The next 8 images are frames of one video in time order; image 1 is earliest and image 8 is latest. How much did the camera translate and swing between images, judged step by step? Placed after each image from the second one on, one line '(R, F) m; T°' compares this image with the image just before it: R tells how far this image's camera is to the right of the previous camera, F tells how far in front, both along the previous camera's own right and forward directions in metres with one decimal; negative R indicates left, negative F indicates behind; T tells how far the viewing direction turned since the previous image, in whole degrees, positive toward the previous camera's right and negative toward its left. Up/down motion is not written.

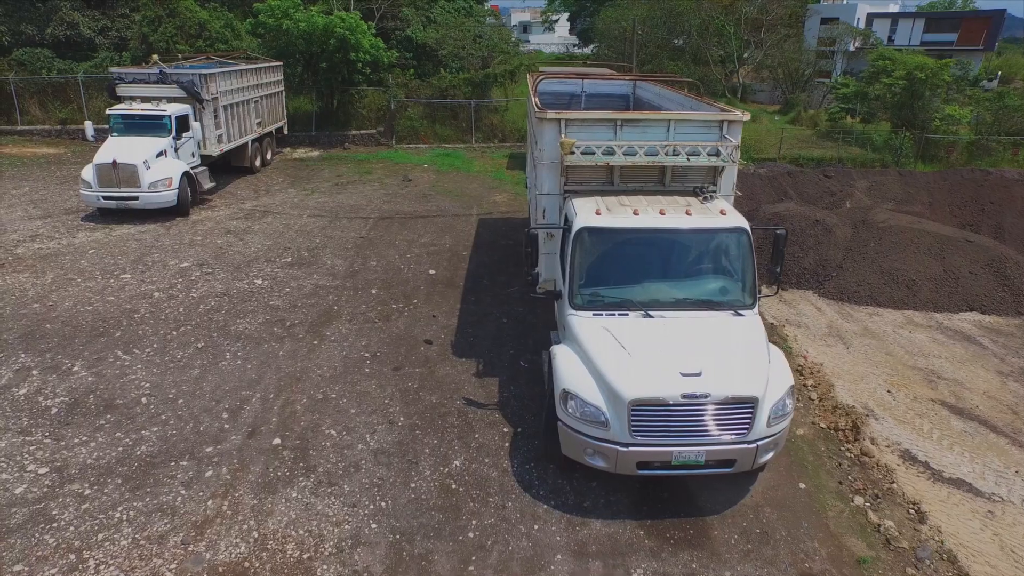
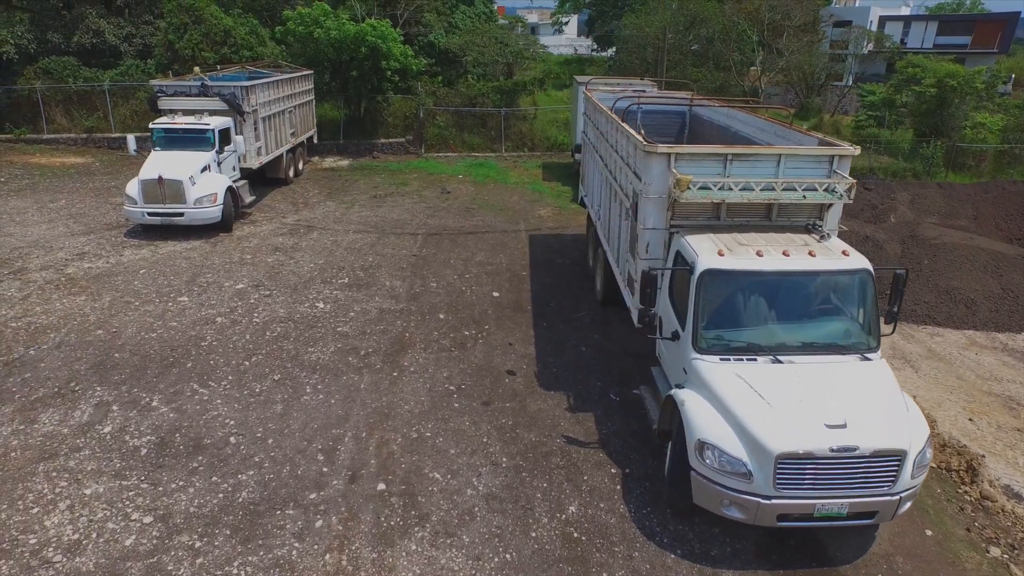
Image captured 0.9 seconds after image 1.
(-1.1, +0.2) m; 0°
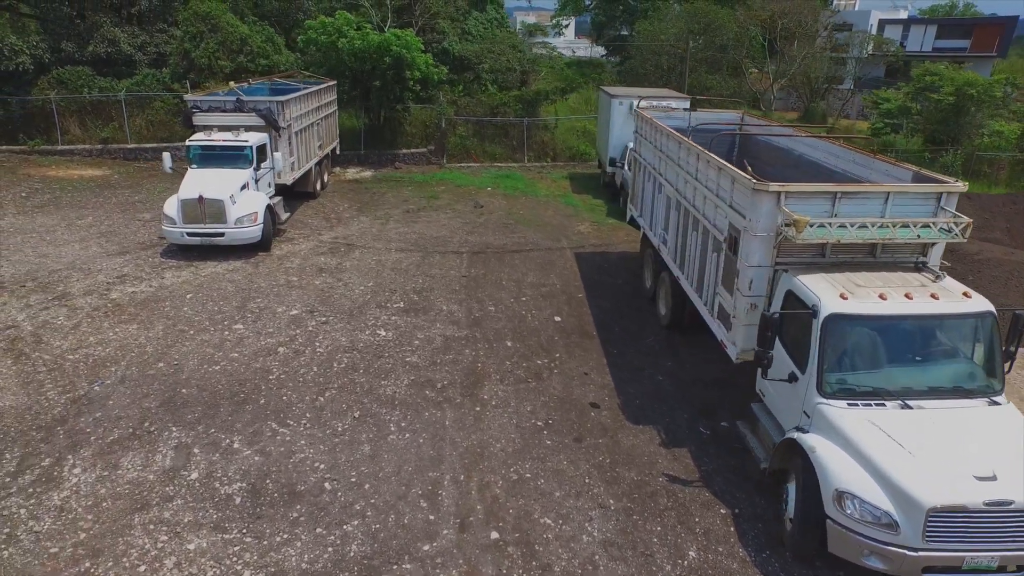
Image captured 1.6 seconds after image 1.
(-1.1, +0.2) m; +1°
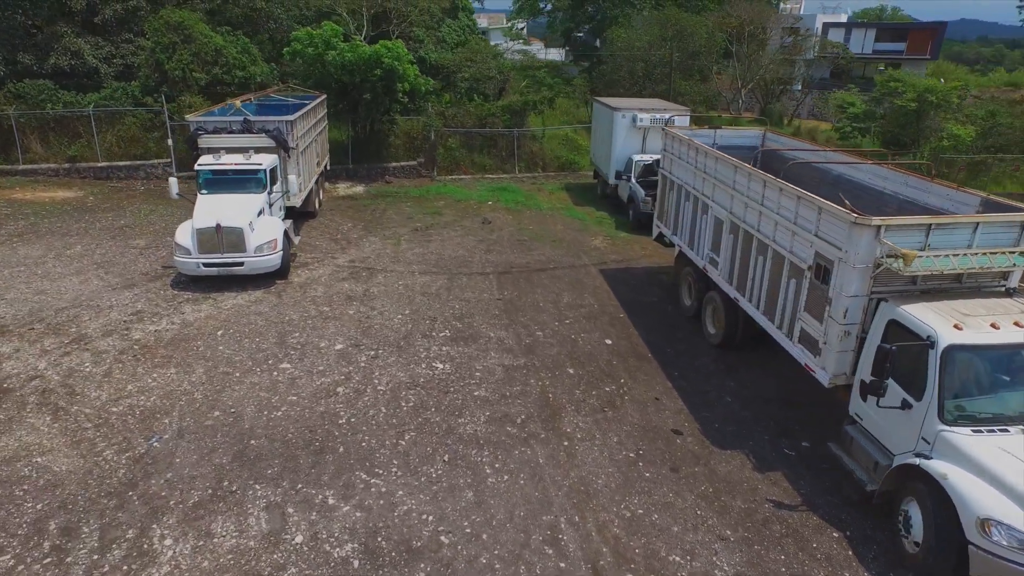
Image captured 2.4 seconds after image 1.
(-1.6, +0.2) m; +5°
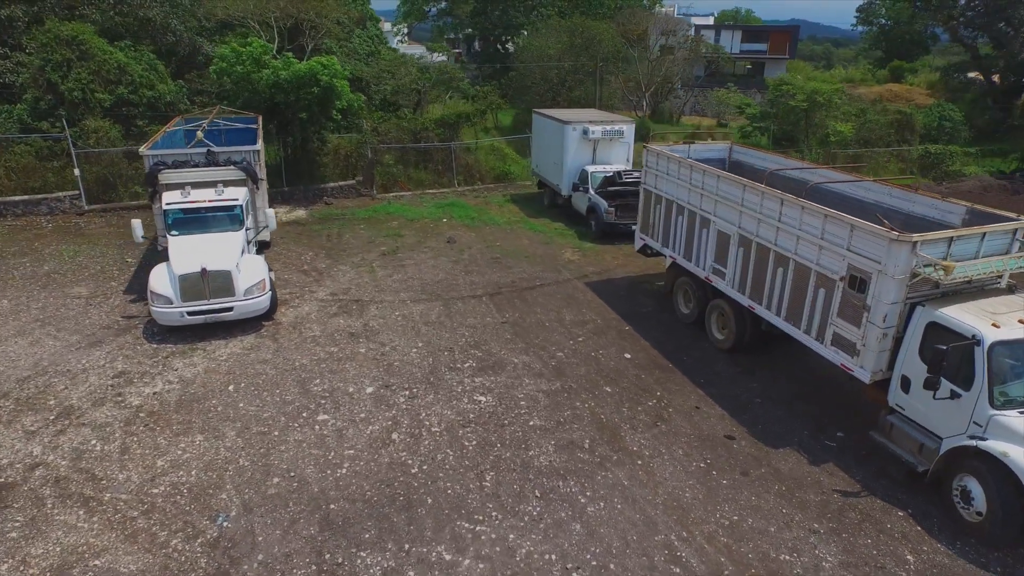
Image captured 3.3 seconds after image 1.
(-2.2, +0.1) m; +11°
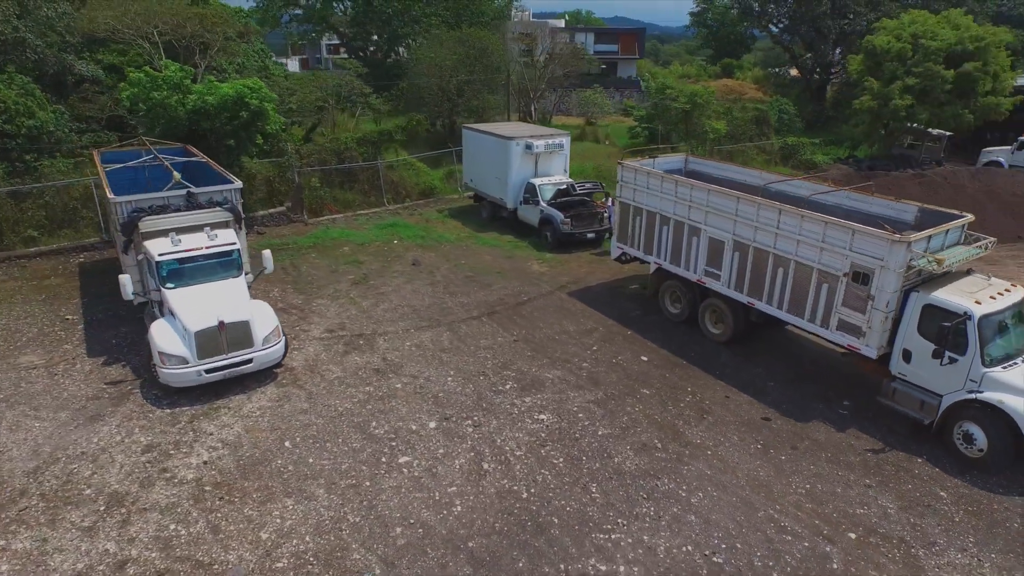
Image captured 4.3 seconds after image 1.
(-2.8, -0.1) m; +13°
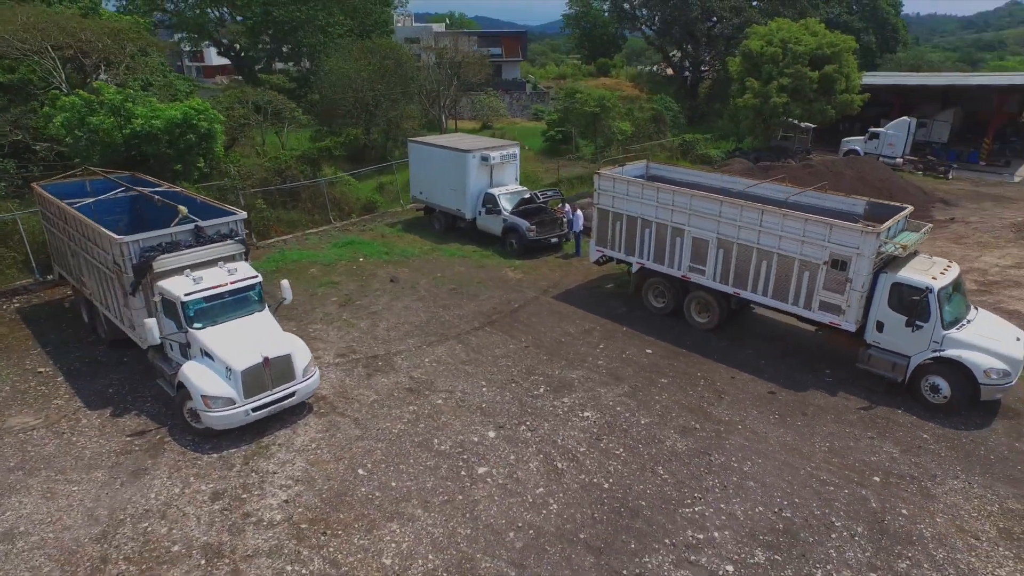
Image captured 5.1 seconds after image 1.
(-2.5, -0.4) m; +11°
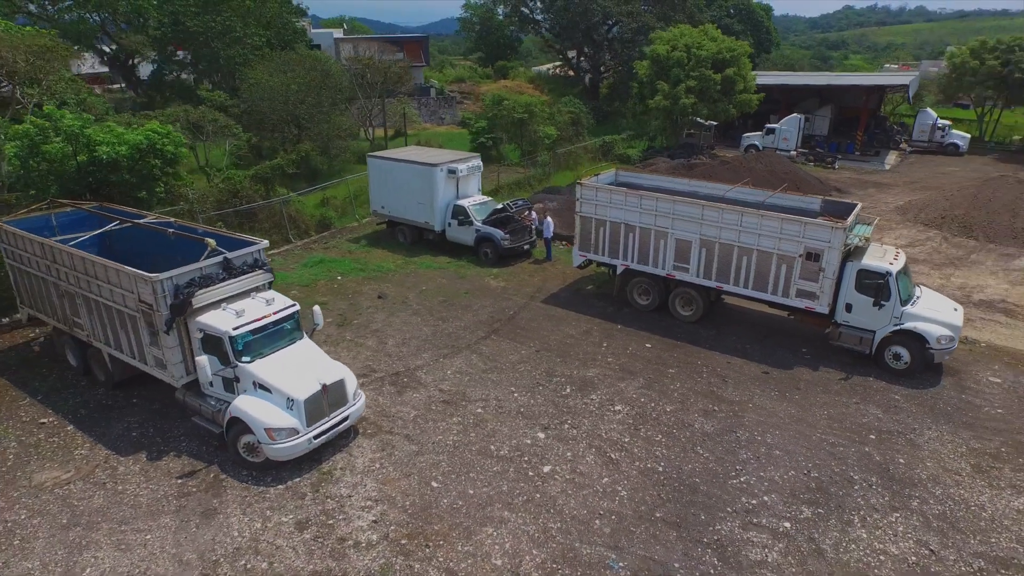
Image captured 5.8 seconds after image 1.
(-2.3, -0.5) m; +9°
